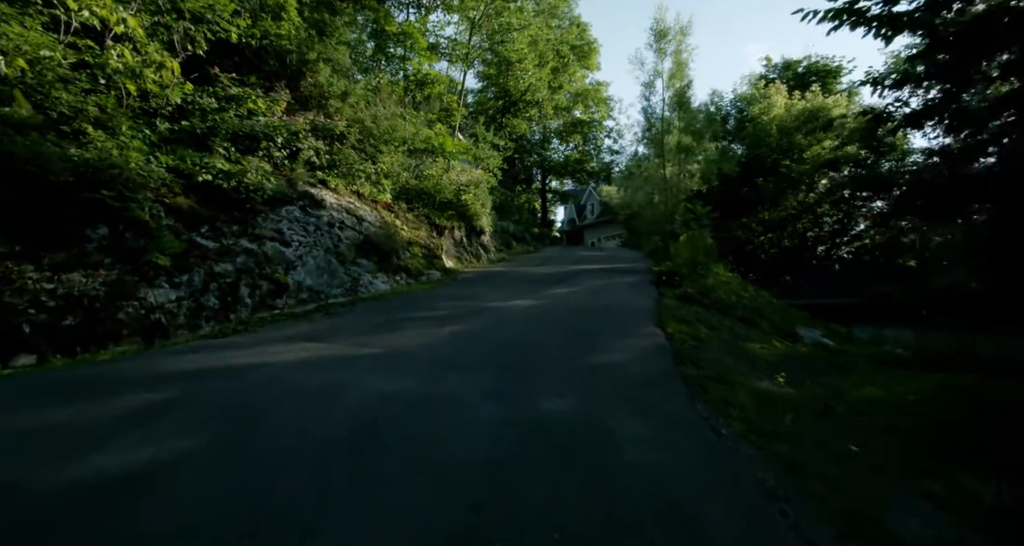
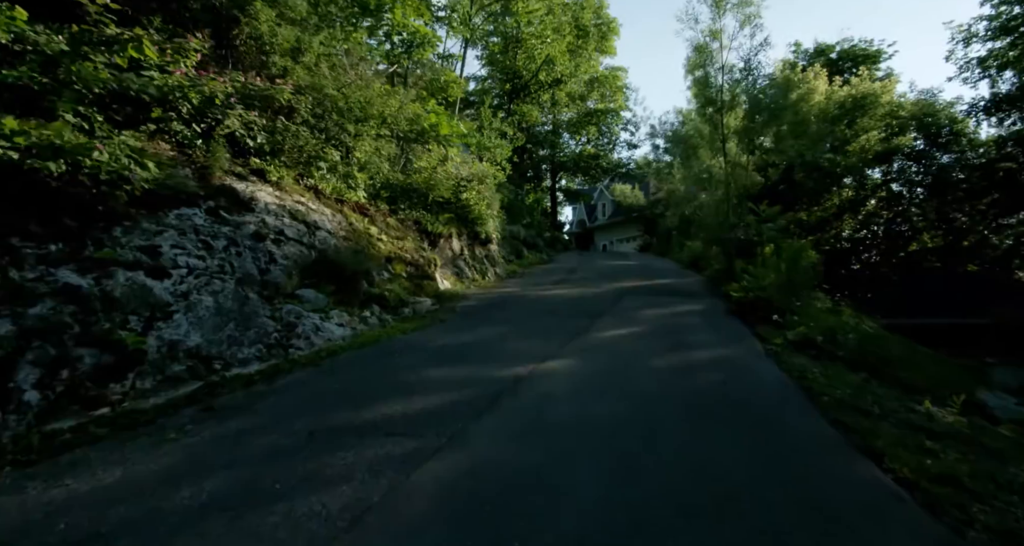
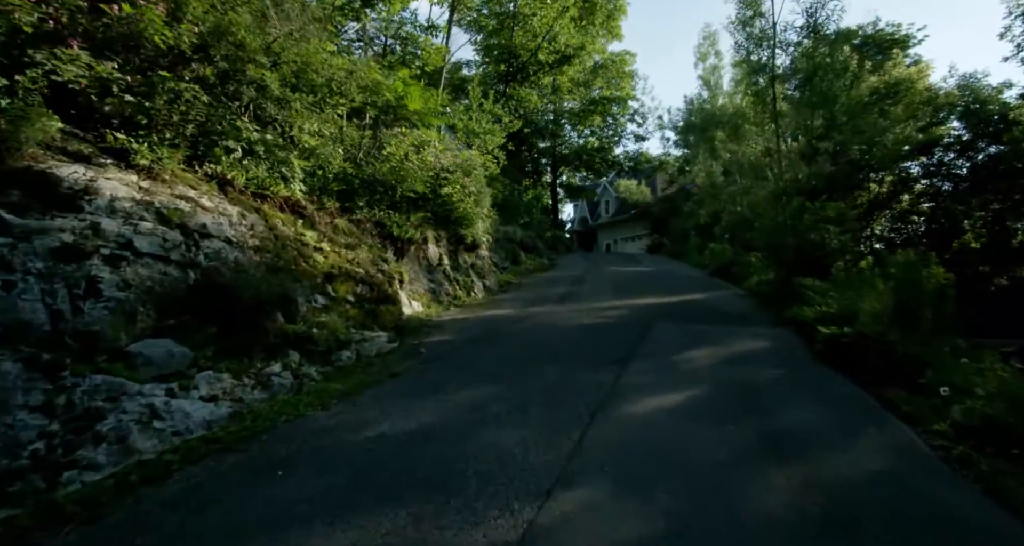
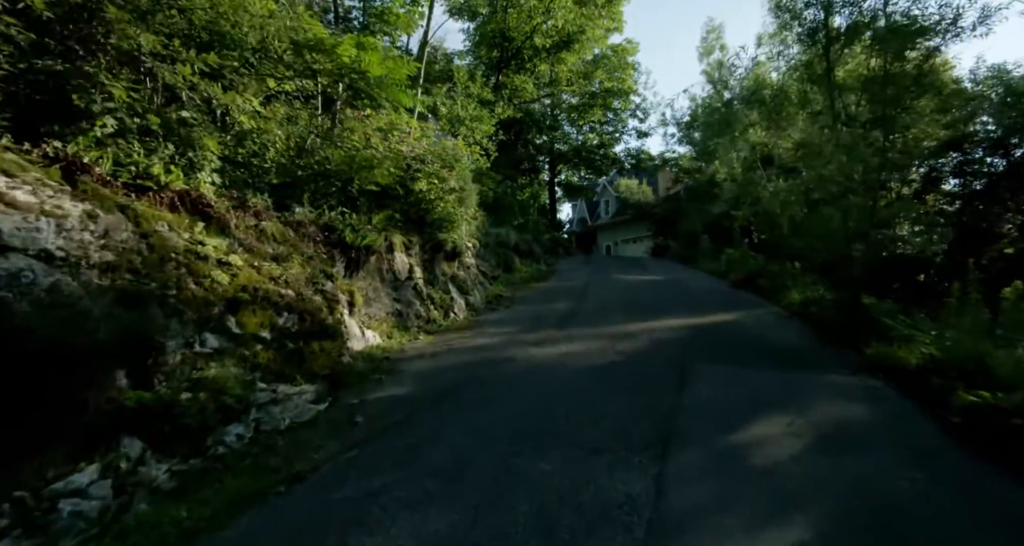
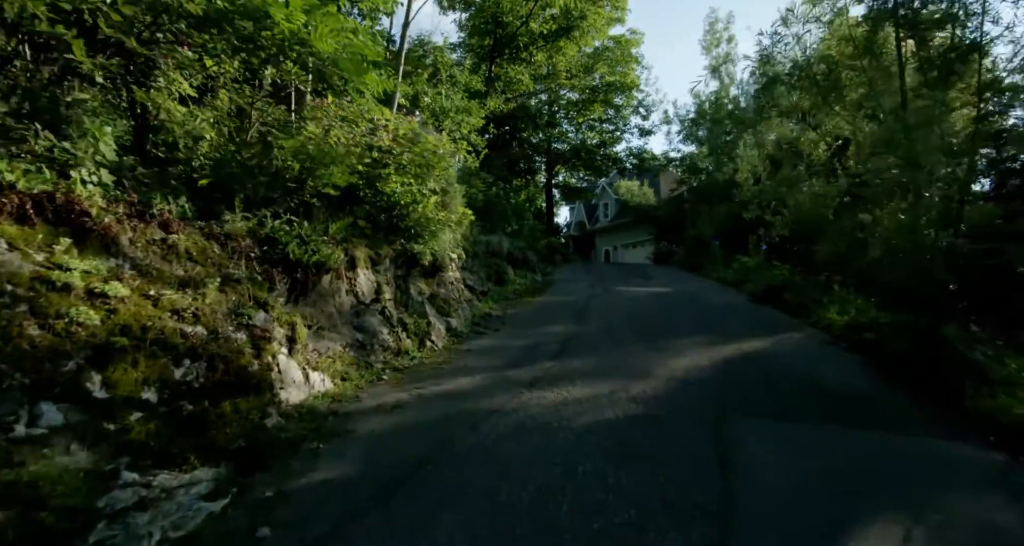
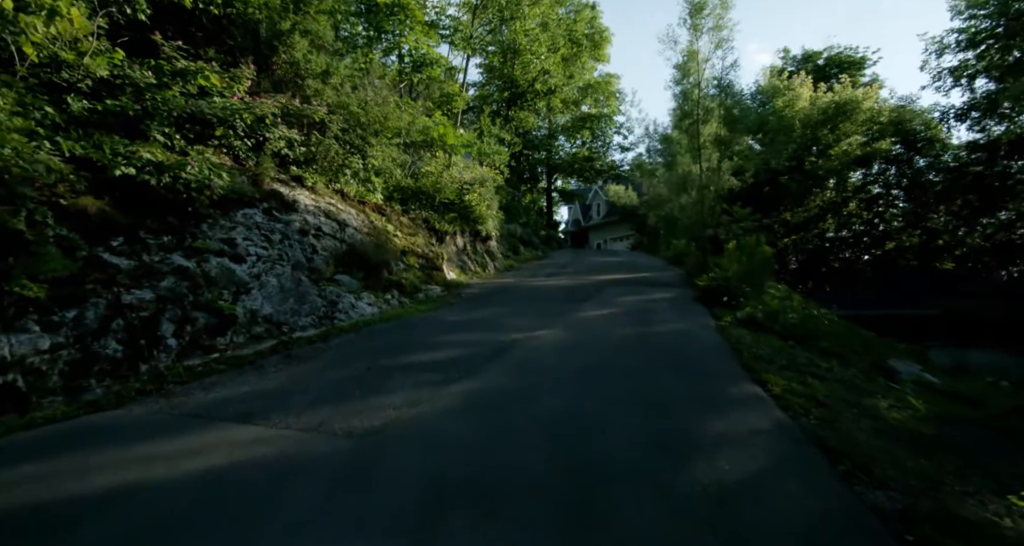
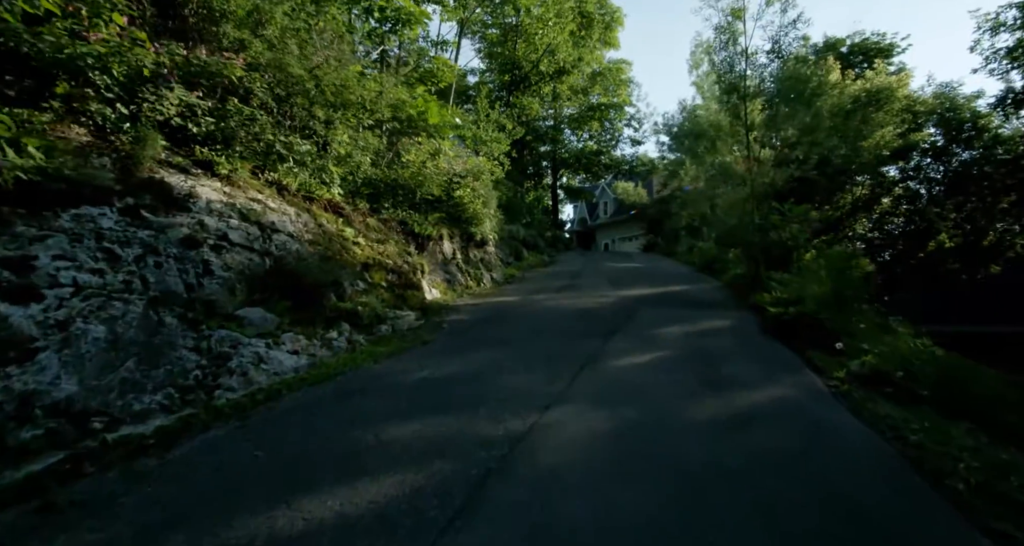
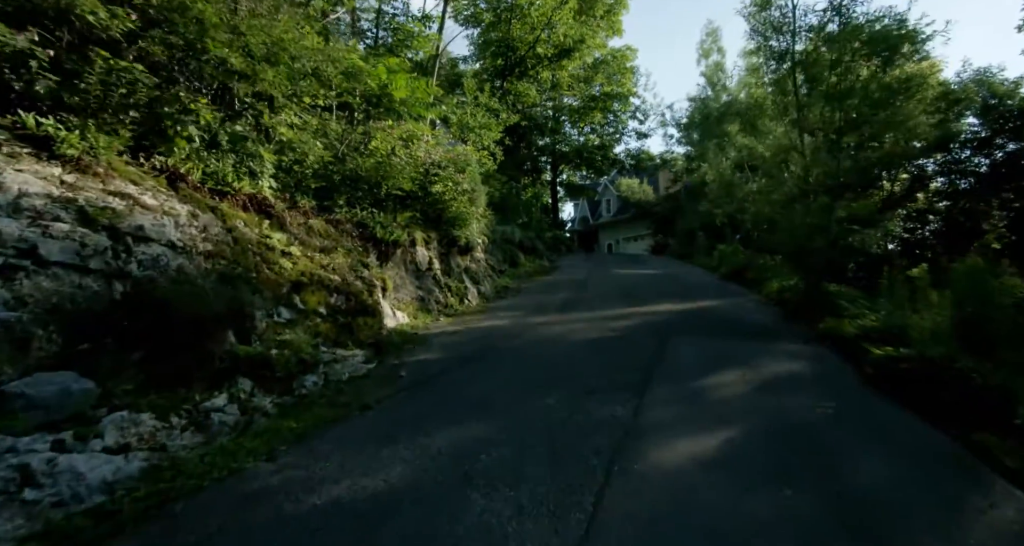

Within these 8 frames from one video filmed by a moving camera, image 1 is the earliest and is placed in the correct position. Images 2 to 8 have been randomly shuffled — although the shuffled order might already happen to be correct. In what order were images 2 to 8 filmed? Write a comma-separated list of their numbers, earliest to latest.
6, 2, 7, 3, 8, 4, 5
